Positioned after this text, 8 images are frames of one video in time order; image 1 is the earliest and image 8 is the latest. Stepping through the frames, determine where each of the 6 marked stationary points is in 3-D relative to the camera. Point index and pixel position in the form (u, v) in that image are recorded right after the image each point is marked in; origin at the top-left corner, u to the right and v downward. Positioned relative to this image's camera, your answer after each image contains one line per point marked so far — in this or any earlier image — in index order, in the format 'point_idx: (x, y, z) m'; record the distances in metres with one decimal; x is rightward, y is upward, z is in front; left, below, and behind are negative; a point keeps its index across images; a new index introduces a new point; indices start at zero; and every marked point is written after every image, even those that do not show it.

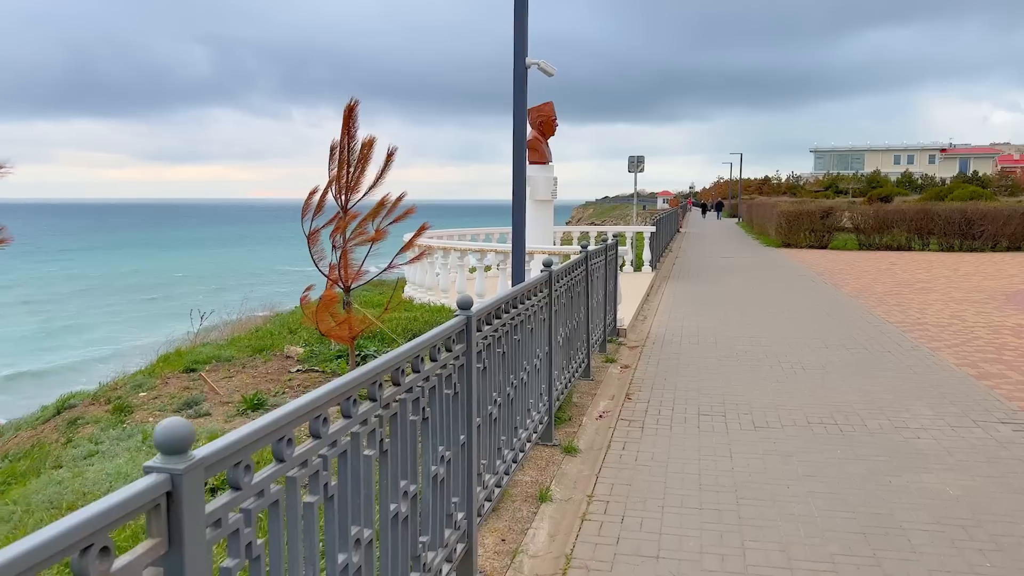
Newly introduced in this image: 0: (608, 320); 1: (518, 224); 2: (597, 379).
0: (+1.1, -0.4, +8.9) m
1: (+0.1, +0.6, +8.0) m
2: (+0.8, -0.9, +7.3) m
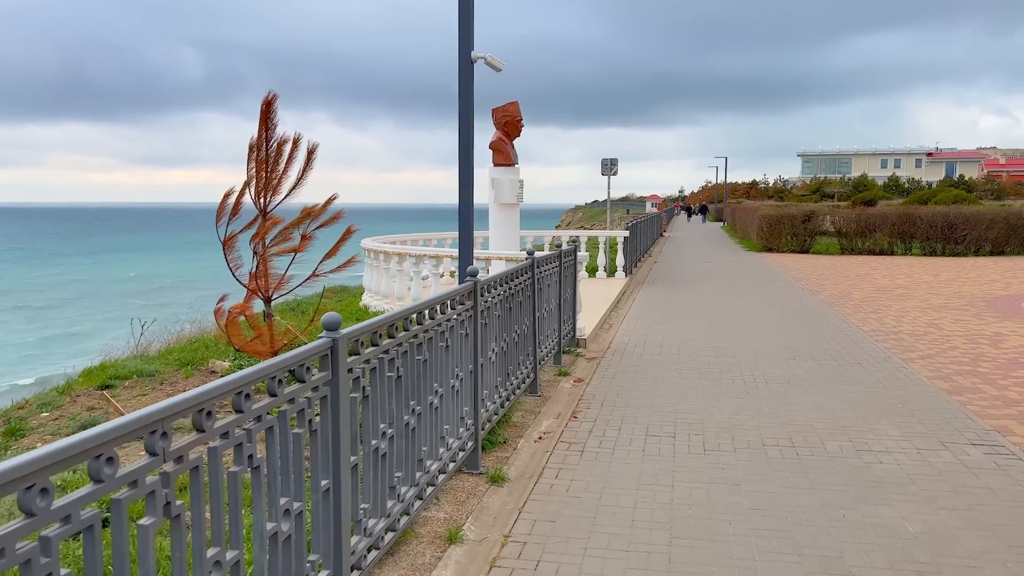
0: (+0.6, -0.4, +8.4) m
1: (-0.4, +0.5, +7.5) m
2: (+0.3, -0.9, +6.9) m
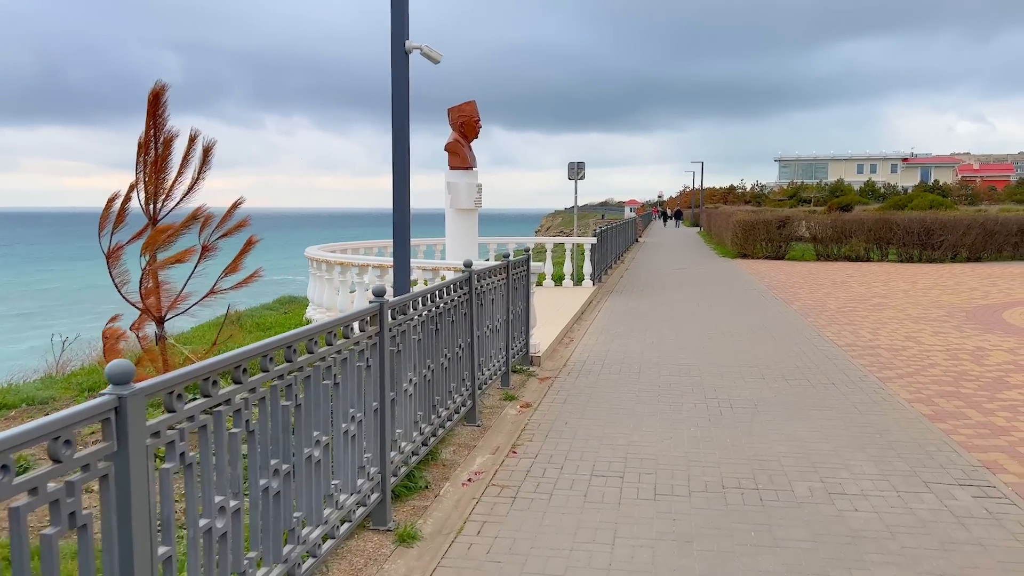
0: (0.0, -0.6, +7.7) m
1: (-1.0, +0.4, +6.8) m
2: (-0.2, -1.1, +6.1) m
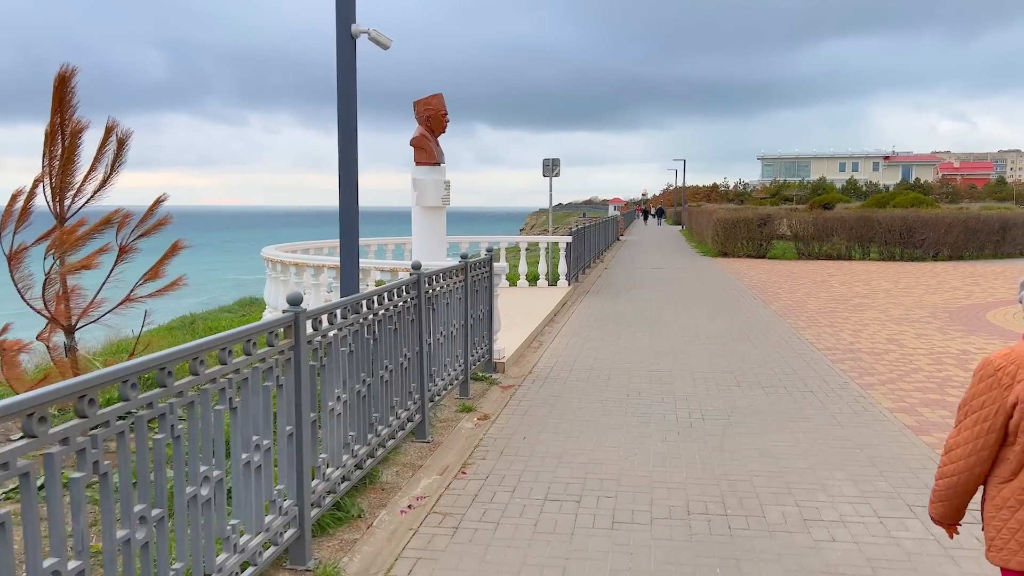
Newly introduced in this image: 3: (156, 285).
0: (-0.3, -0.6, +7.2) m
1: (-1.3, +0.4, +6.3) m
2: (-0.5, -1.1, +5.6) m
3: (-2.4, 0.0, +5.2) m
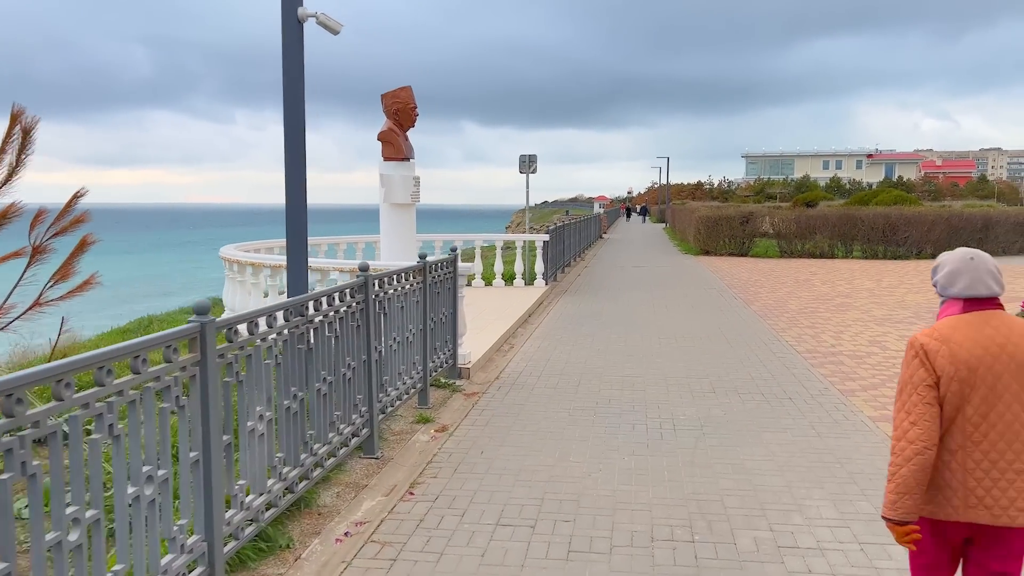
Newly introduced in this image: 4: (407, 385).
0: (-0.7, -0.6, +6.8) m
1: (-1.6, +0.4, +5.8) m
2: (-0.8, -1.1, +5.2) m
3: (-2.7, 0.0, +4.7) m
4: (-0.8, -0.8, +6.0) m
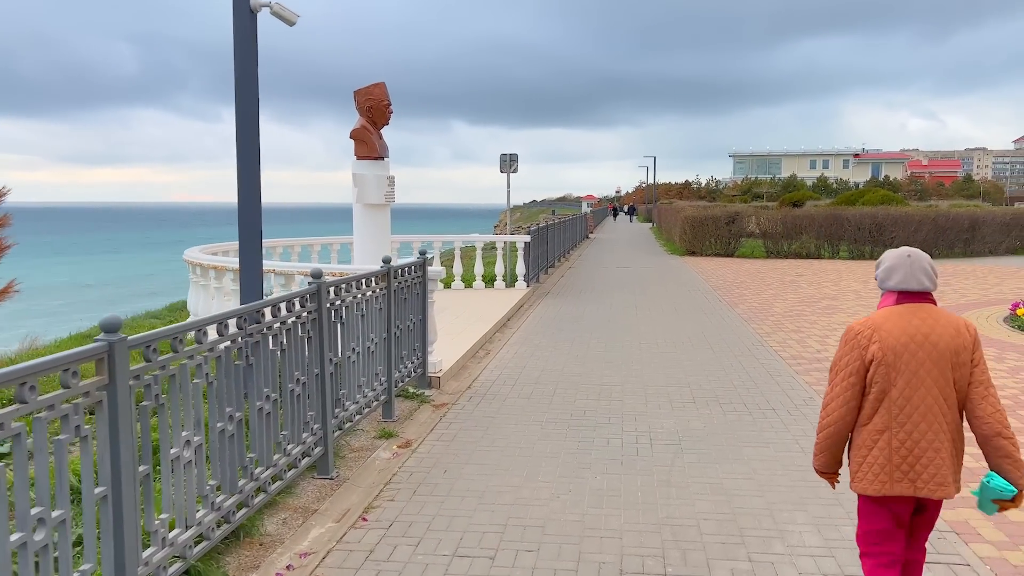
0: (-0.9, -0.7, +6.5) m
1: (-1.9, +0.3, +5.5) m
2: (-1.1, -1.2, +4.9) m
3: (-2.9, 0.0, +4.4) m
4: (-1.0, -0.8, +5.6) m
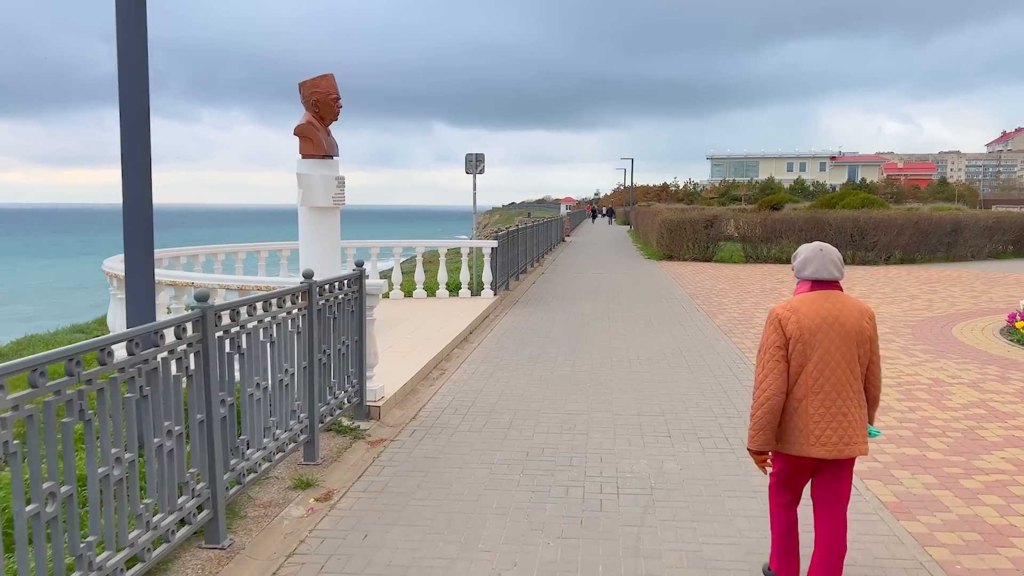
0: (-1.3, -0.8, +5.6) m
1: (-2.2, +0.2, +4.6) m
2: (-1.4, -1.3, +4.0) m
3: (-3.2, -0.2, +3.4) m
4: (-1.4, -0.9, +4.7) m
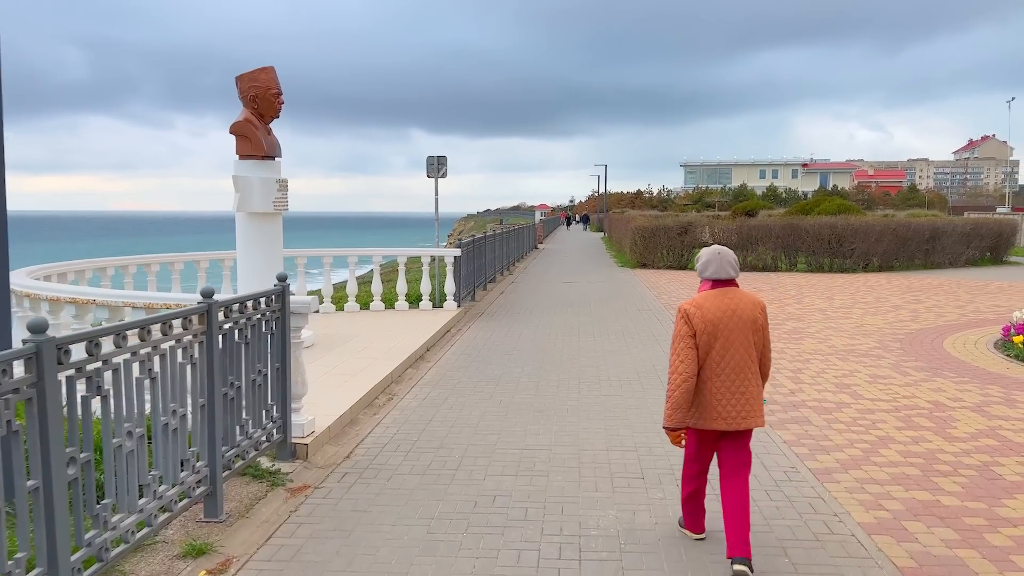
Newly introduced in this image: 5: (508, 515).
0: (-1.6, -0.9, +4.7) m
1: (-2.5, +0.1, +3.7) m
2: (-1.7, -1.4, +3.1) m
3: (-3.5, -0.3, +2.5) m
4: (-1.7, -1.0, +3.8) m
5: (0.0, -1.3, +4.3) m
